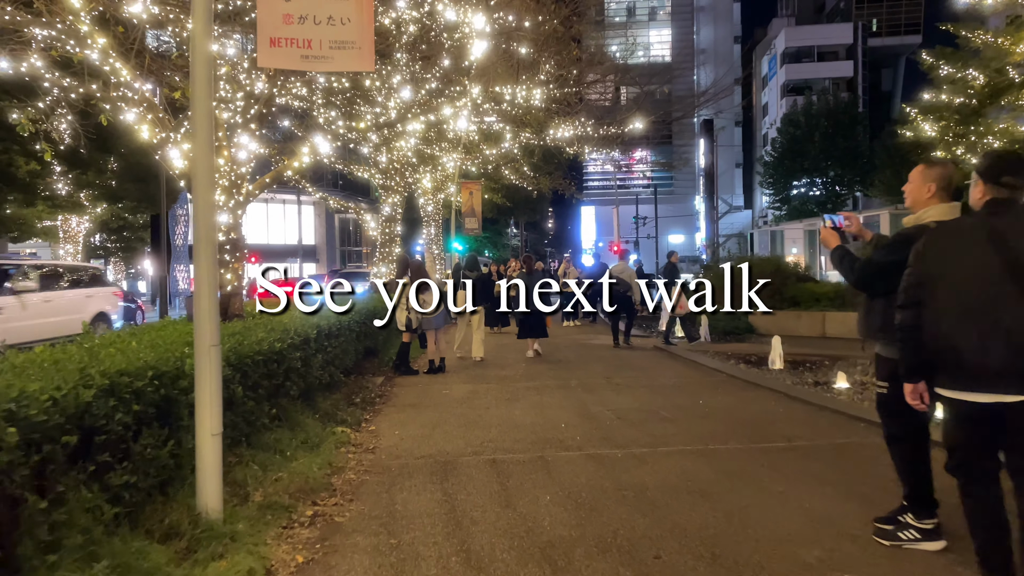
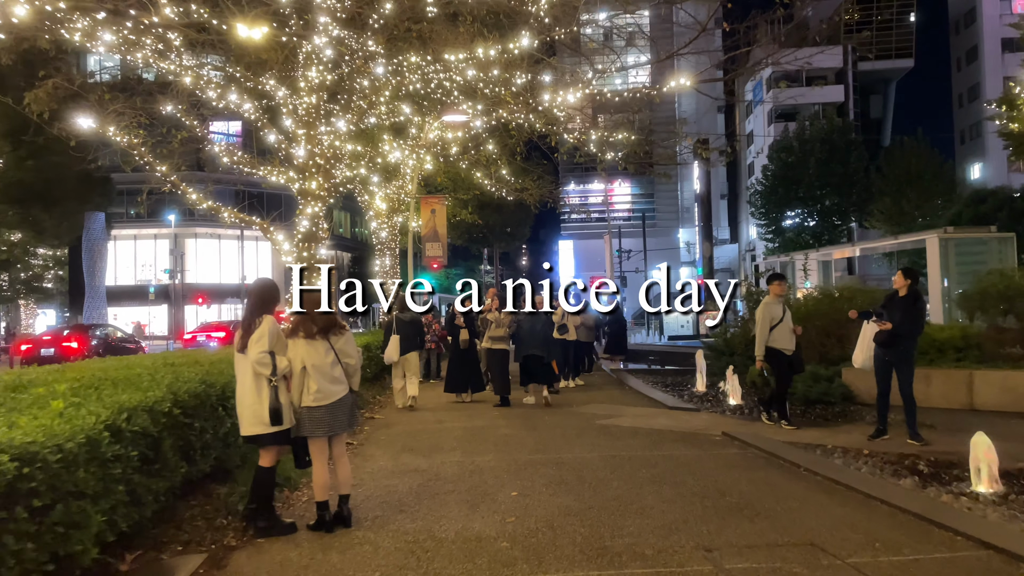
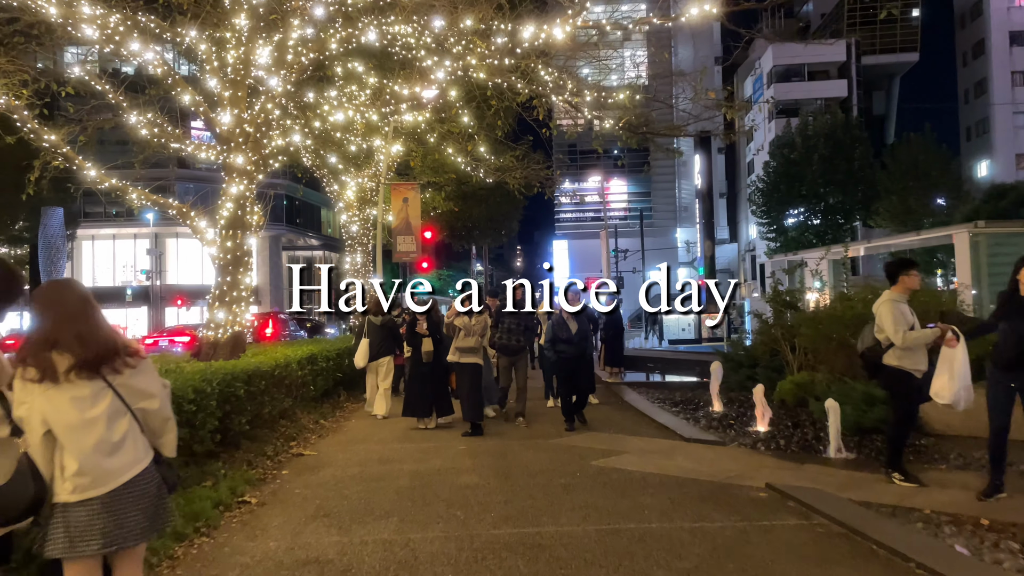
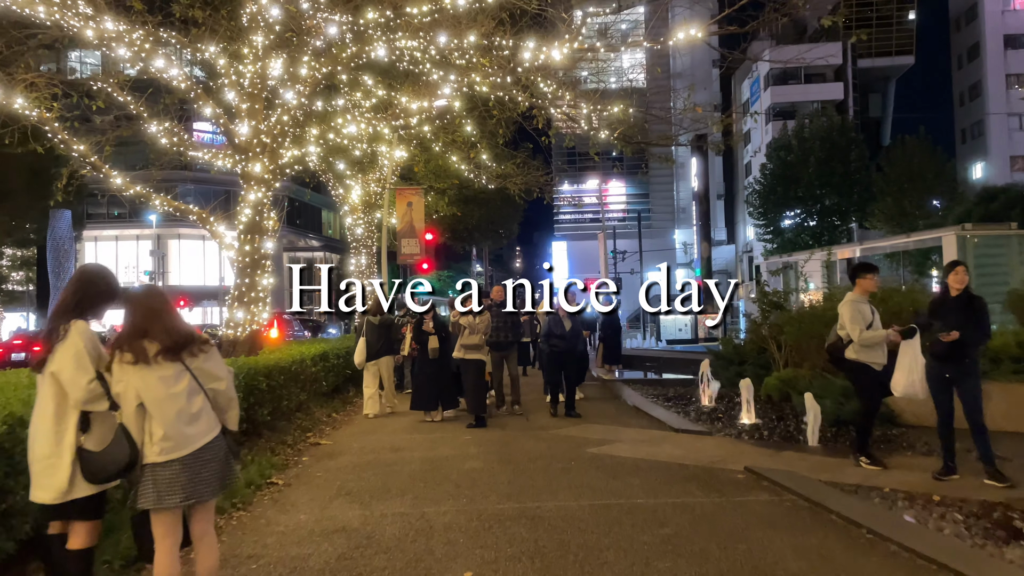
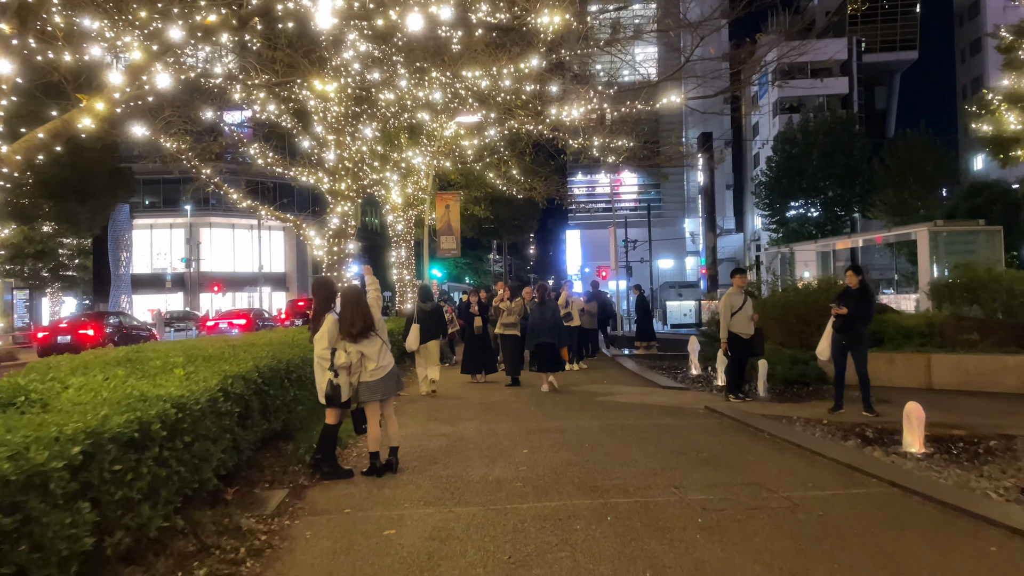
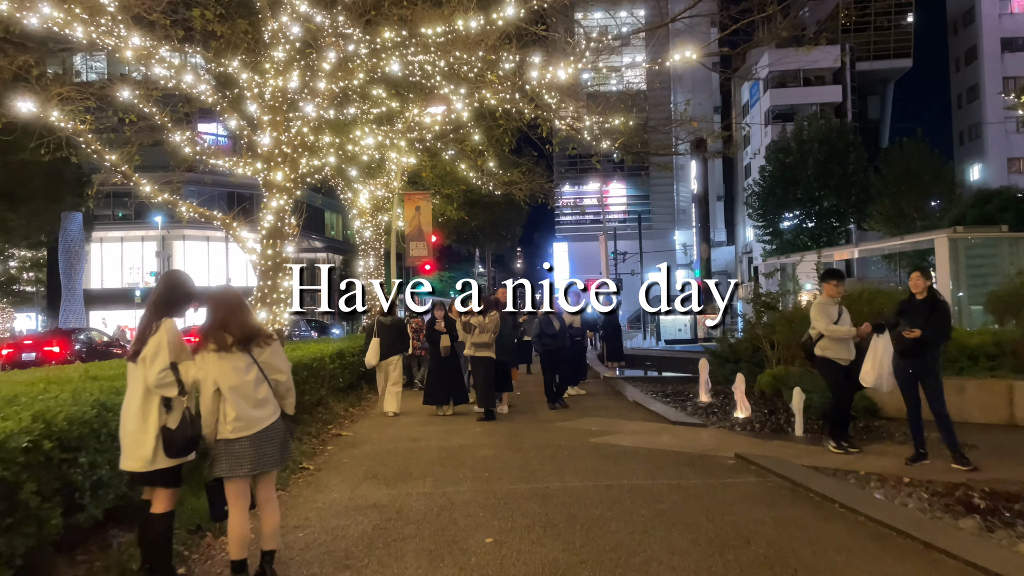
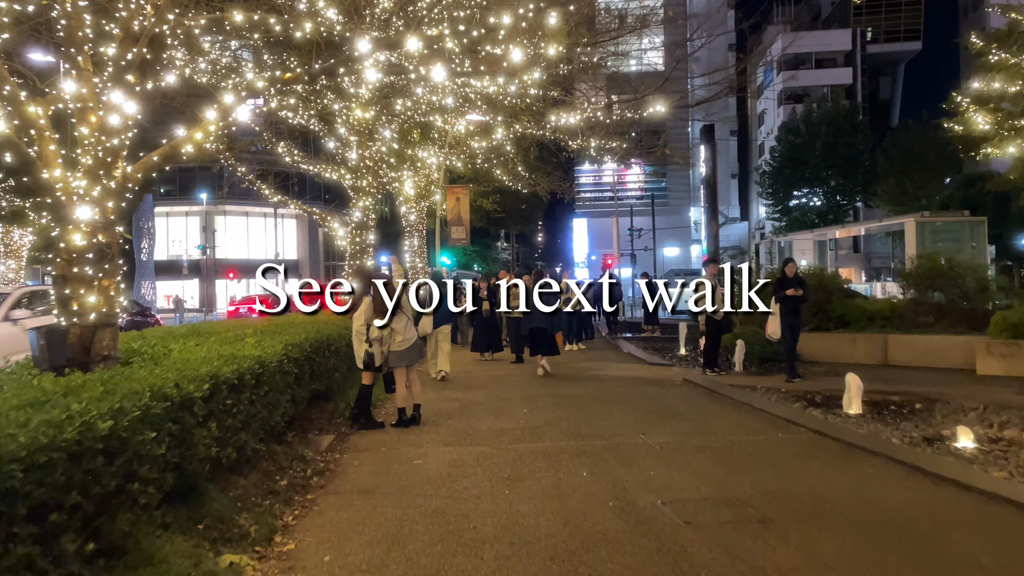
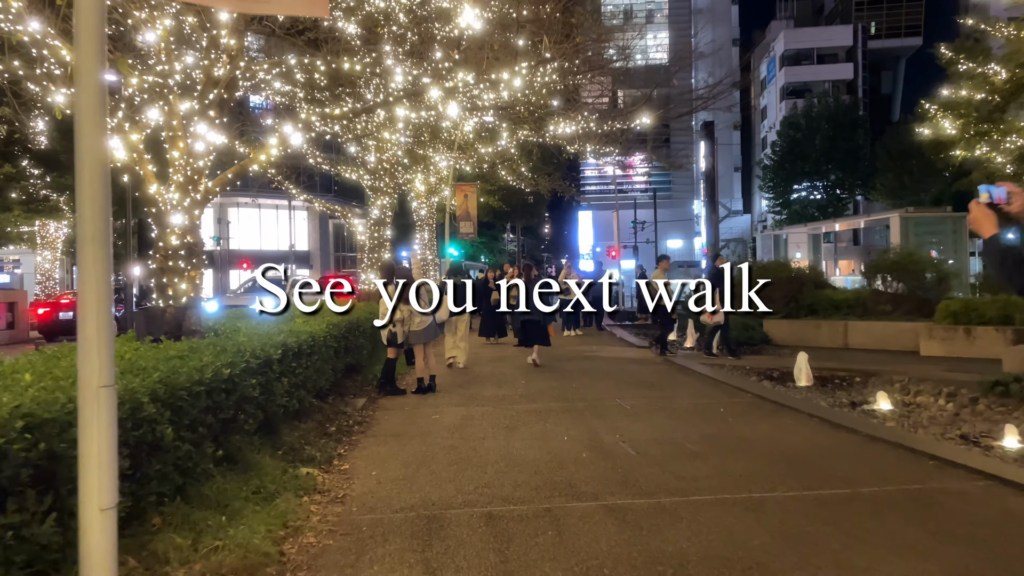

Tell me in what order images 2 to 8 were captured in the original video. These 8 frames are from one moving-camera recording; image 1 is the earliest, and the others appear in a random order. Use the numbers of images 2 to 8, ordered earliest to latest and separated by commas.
8, 7, 5, 2, 6, 4, 3
